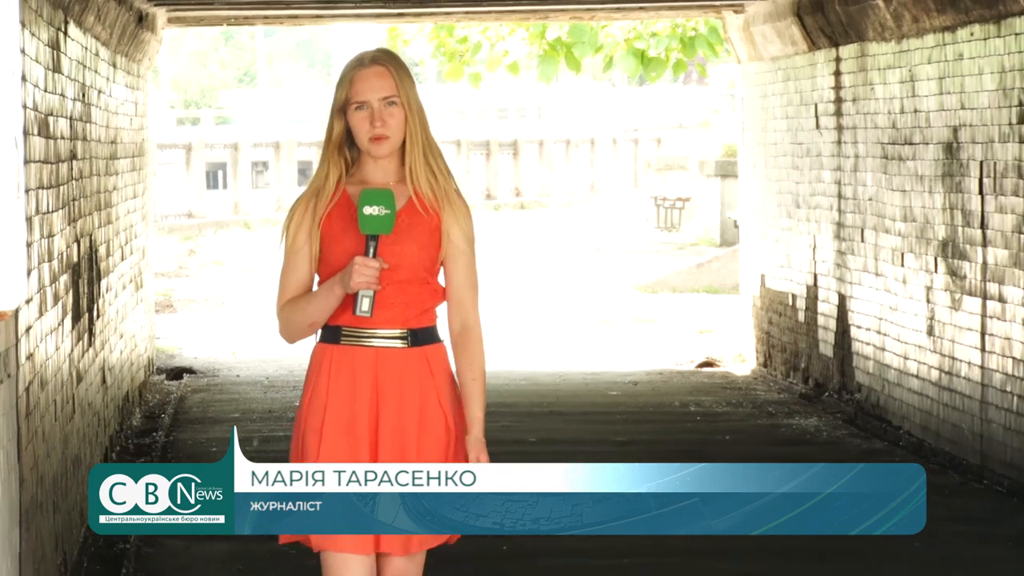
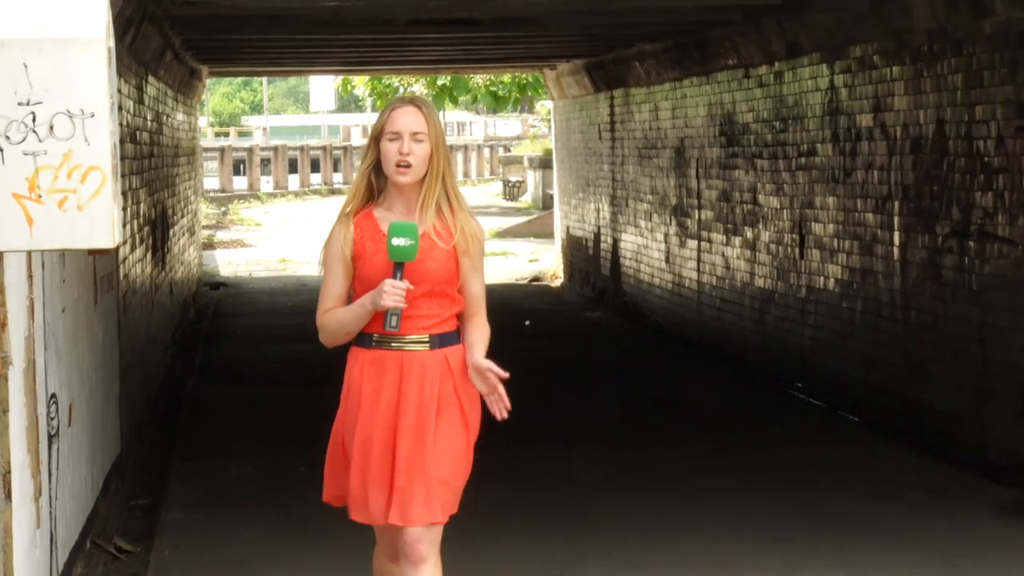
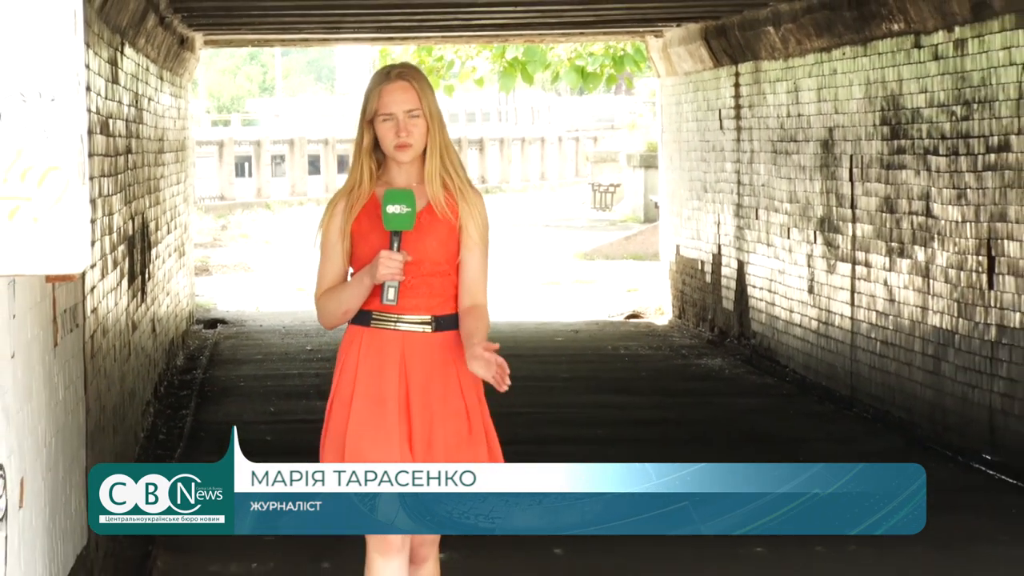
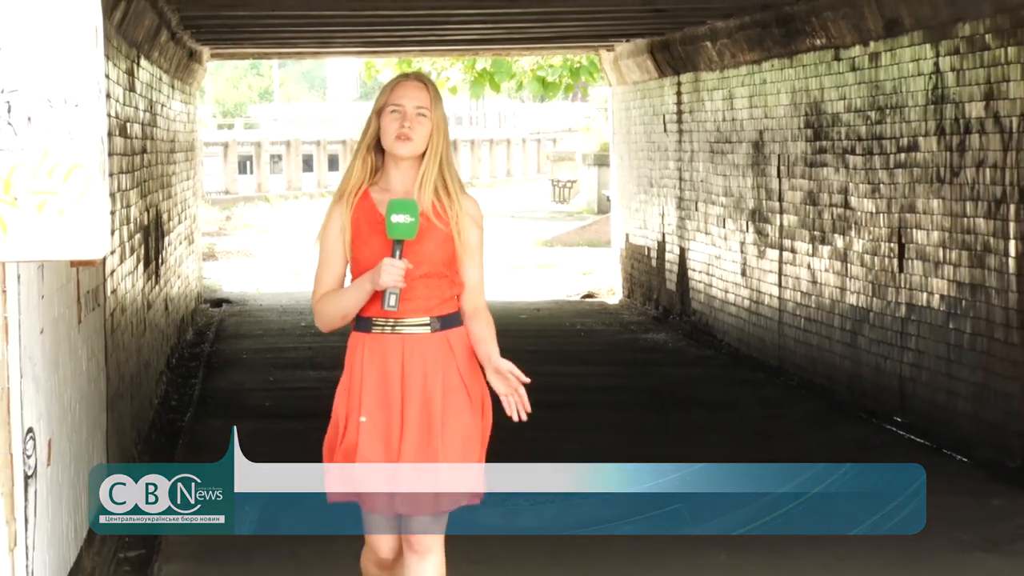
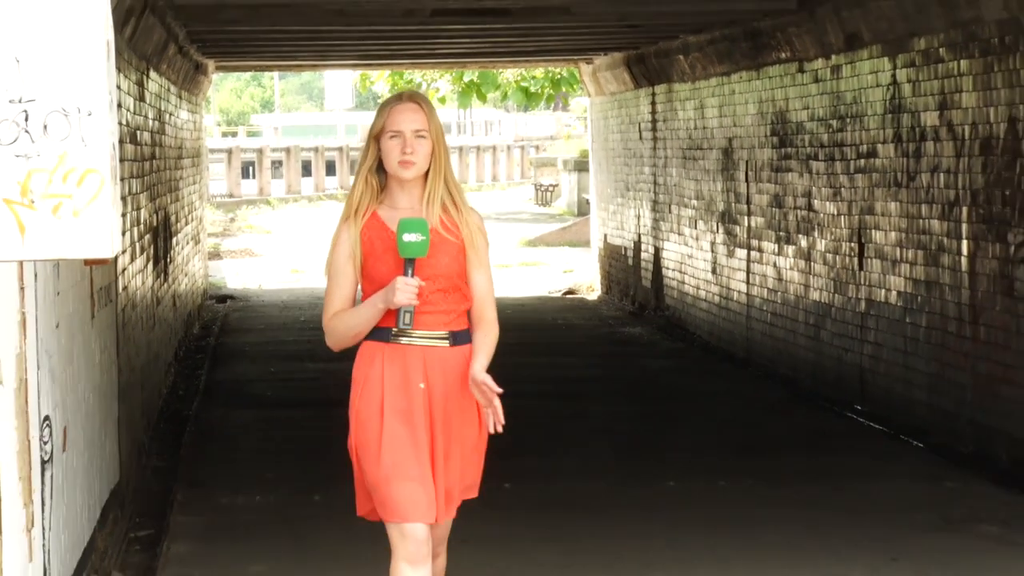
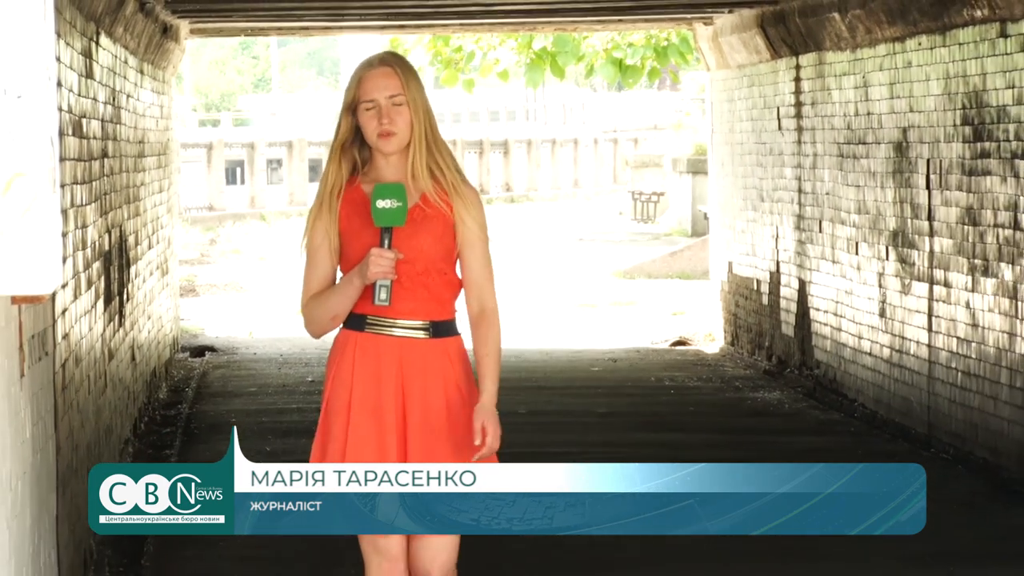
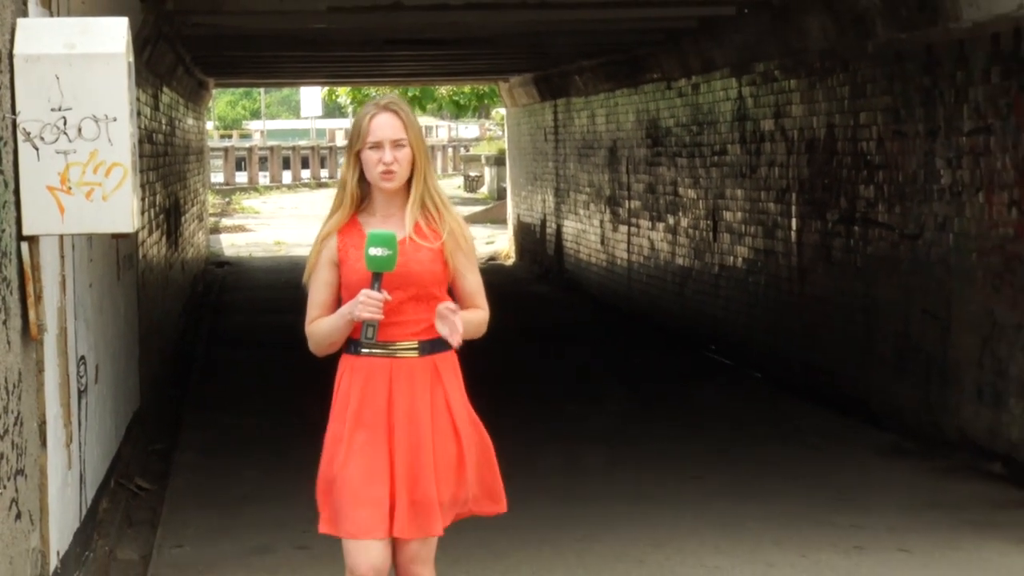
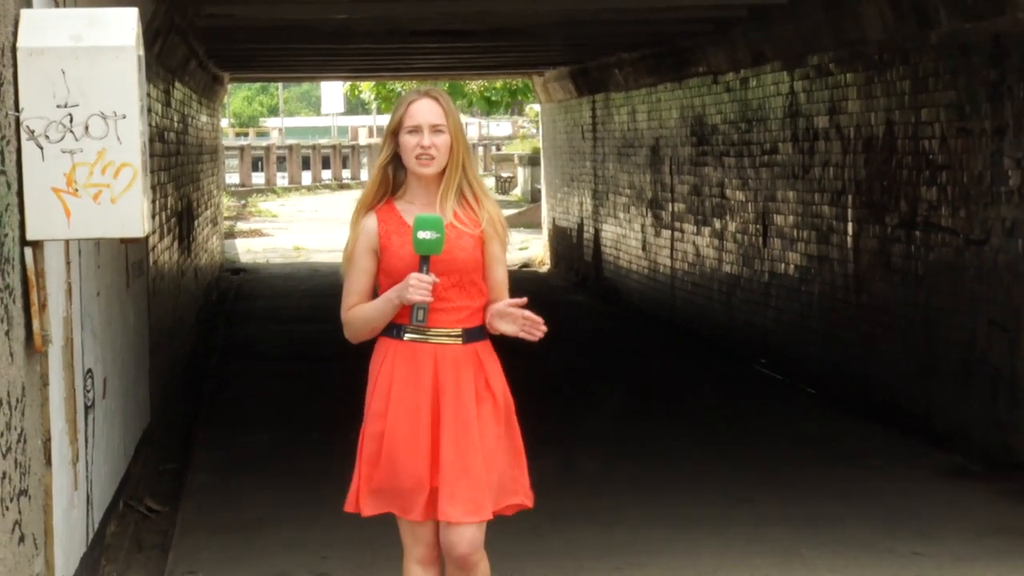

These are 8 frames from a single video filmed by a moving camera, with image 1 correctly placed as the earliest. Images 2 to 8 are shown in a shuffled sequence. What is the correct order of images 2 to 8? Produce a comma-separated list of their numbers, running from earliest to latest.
6, 3, 4, 5, 2, 8, 7
